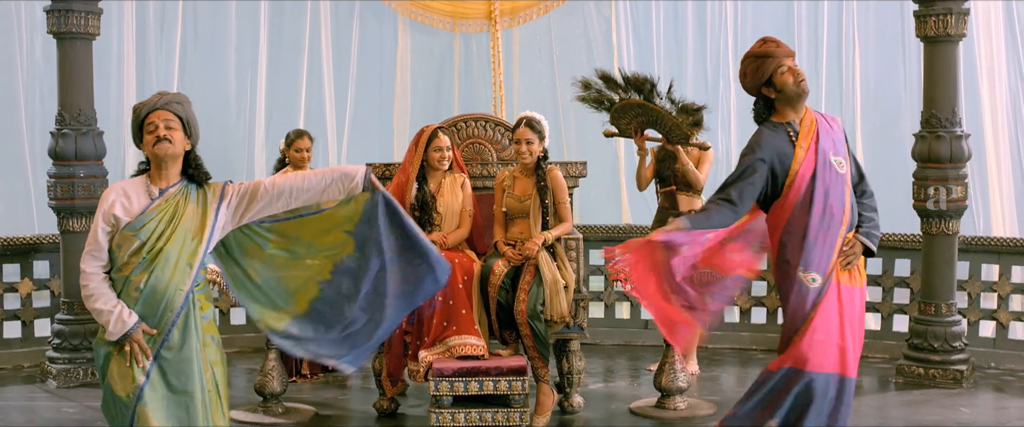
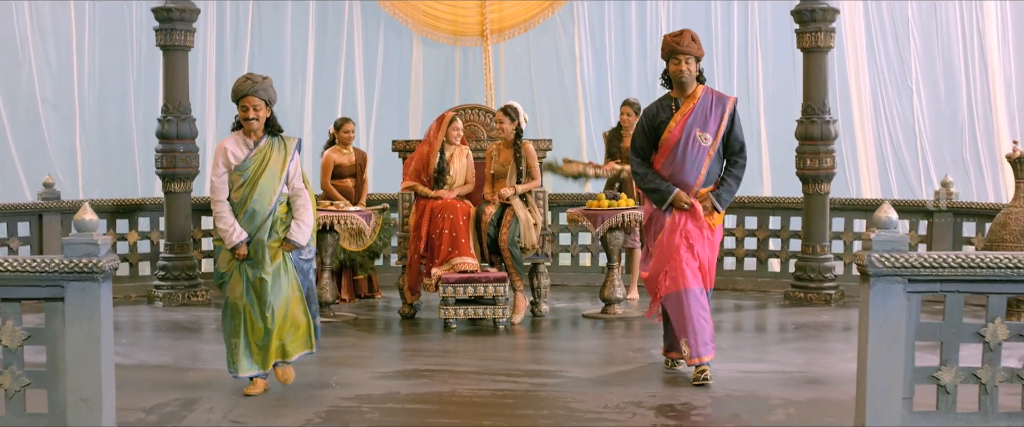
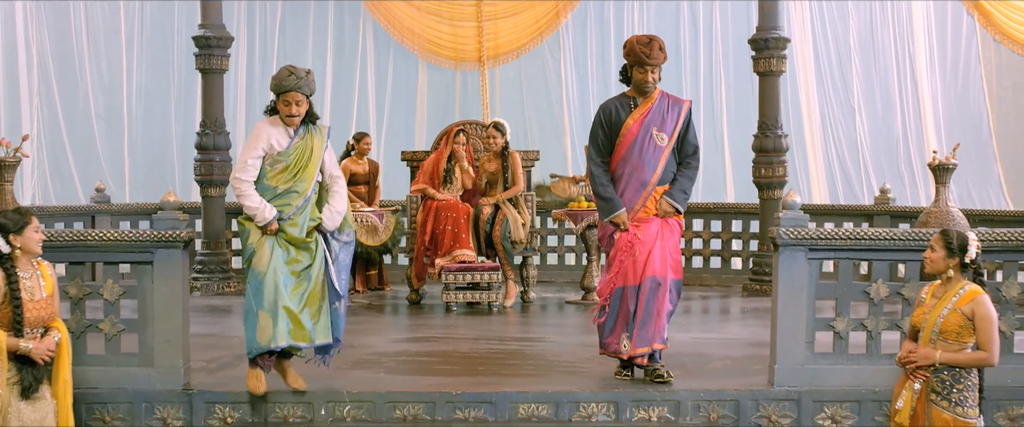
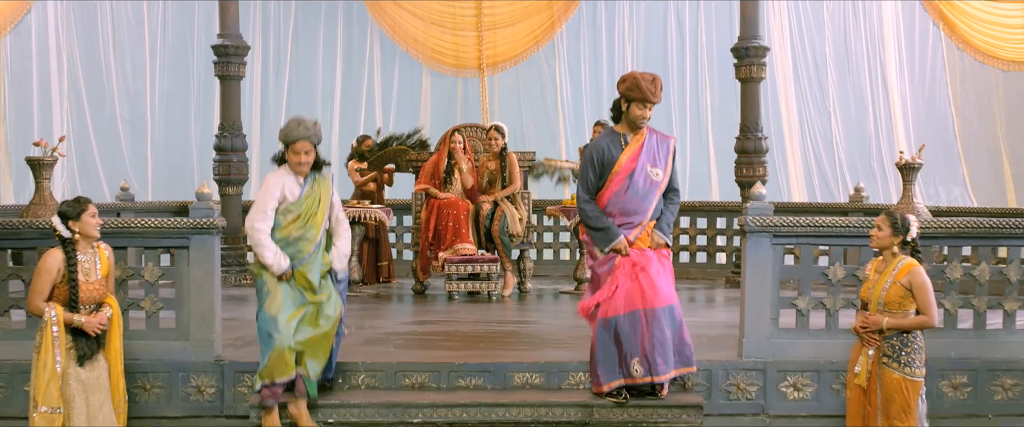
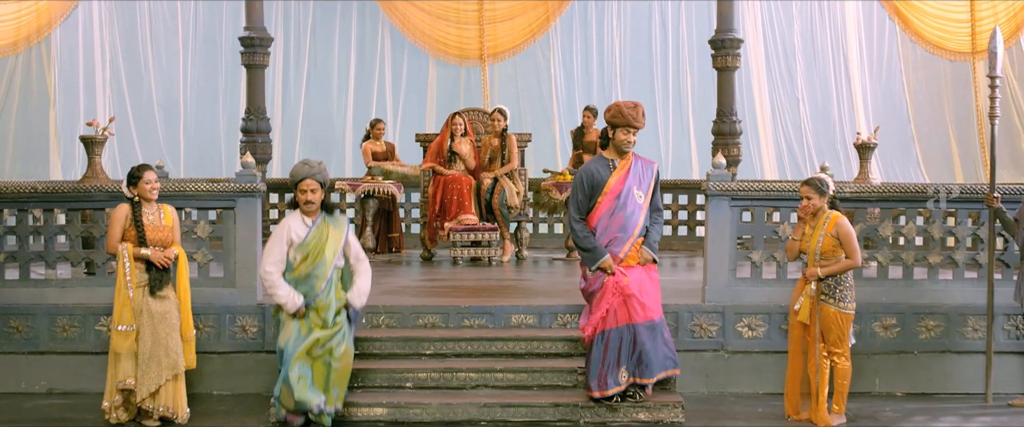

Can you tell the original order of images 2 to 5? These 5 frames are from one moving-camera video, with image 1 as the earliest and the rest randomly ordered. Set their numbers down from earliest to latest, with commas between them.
2, 3, 4, 5
